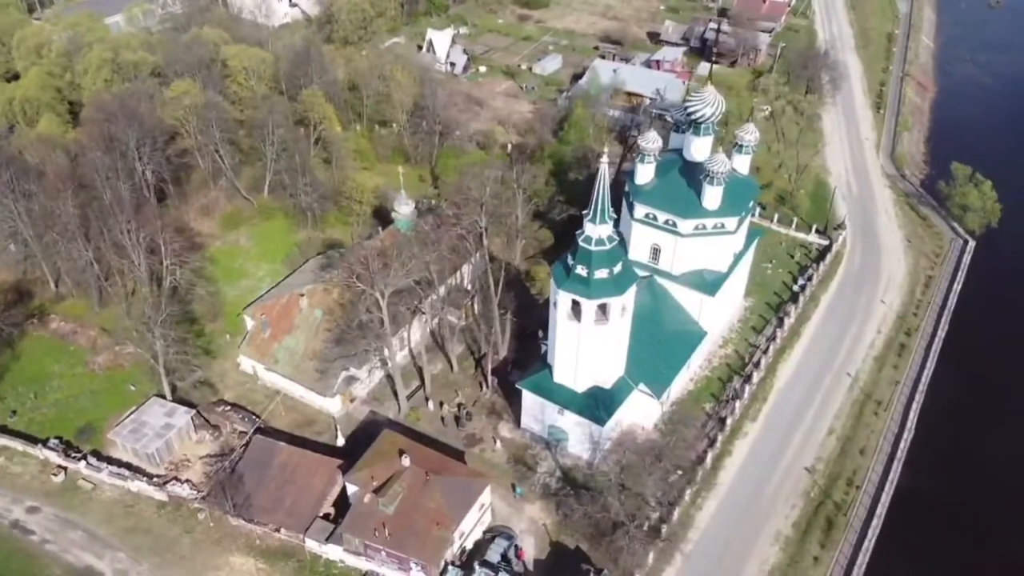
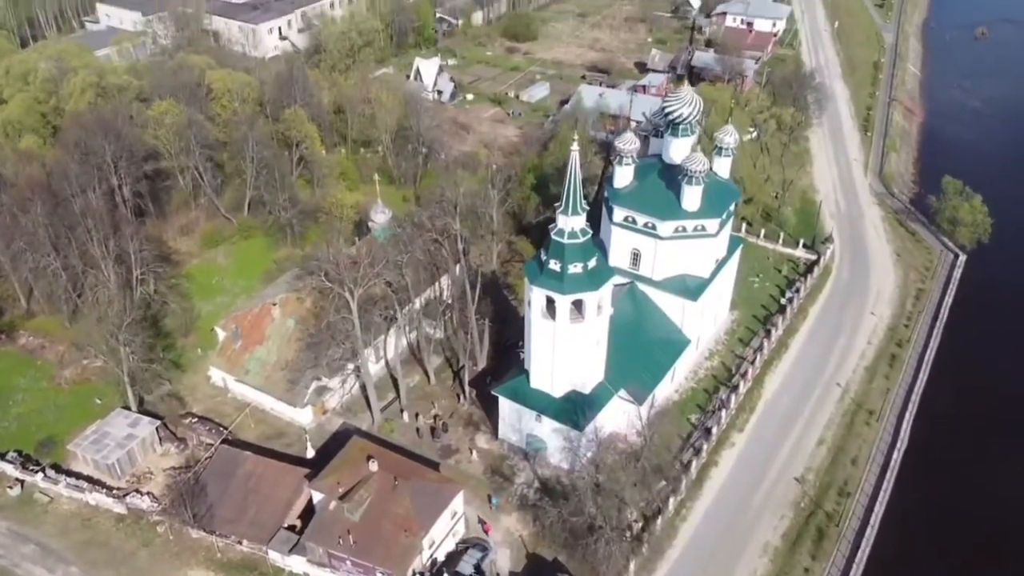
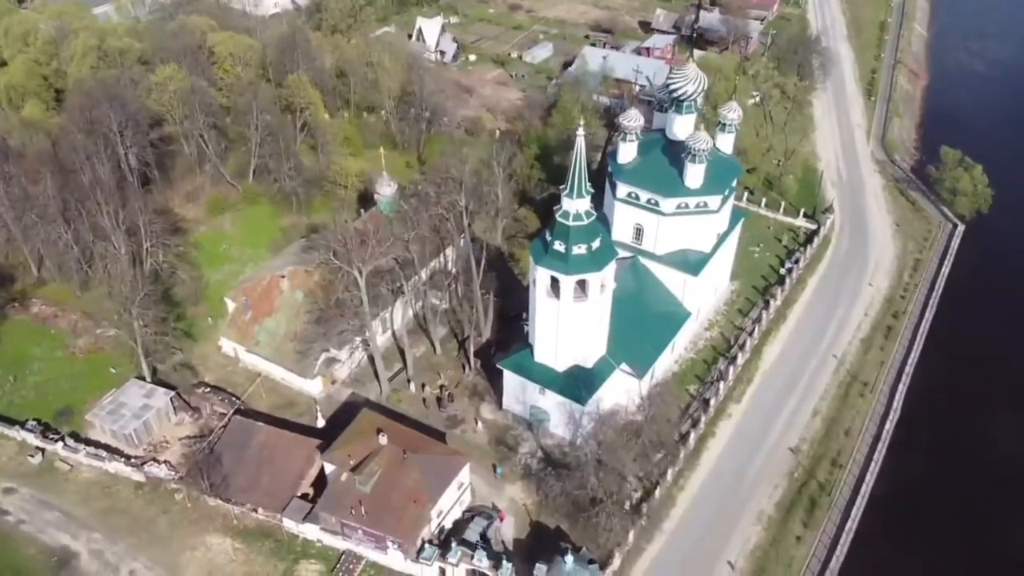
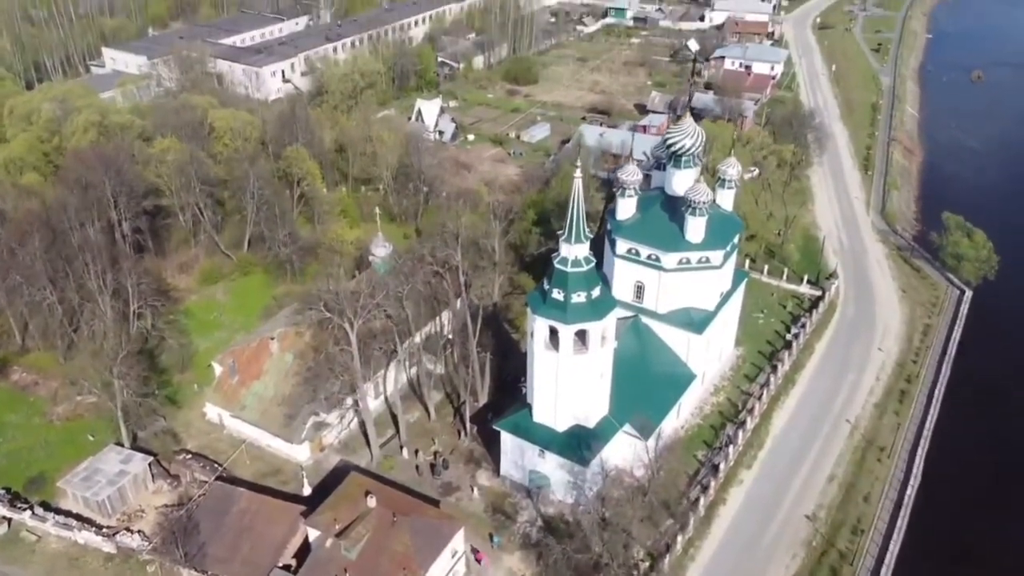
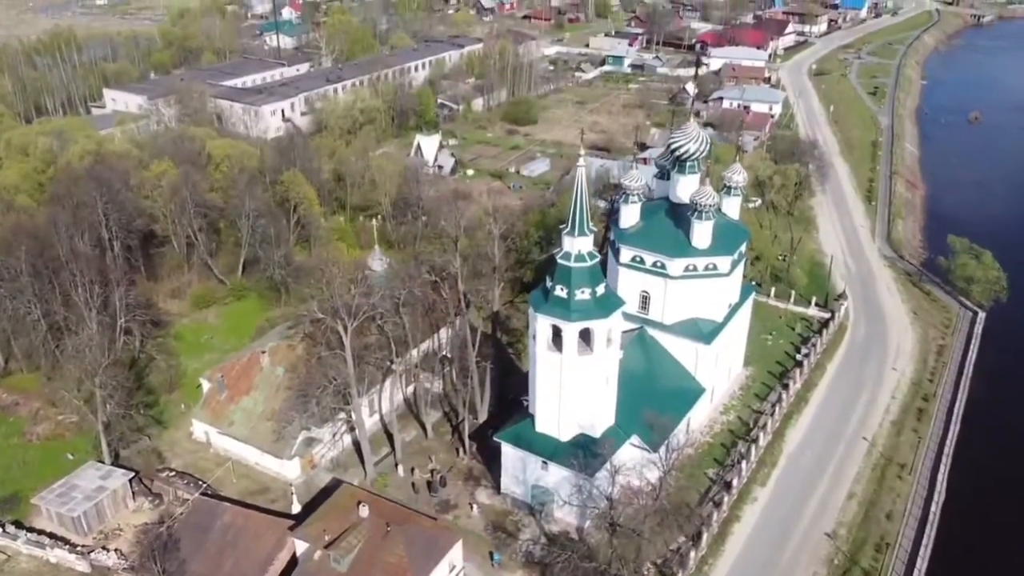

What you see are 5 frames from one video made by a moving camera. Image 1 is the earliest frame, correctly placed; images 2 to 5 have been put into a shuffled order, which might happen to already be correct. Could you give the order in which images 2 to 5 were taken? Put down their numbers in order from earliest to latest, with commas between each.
3, 2, 4, 5
